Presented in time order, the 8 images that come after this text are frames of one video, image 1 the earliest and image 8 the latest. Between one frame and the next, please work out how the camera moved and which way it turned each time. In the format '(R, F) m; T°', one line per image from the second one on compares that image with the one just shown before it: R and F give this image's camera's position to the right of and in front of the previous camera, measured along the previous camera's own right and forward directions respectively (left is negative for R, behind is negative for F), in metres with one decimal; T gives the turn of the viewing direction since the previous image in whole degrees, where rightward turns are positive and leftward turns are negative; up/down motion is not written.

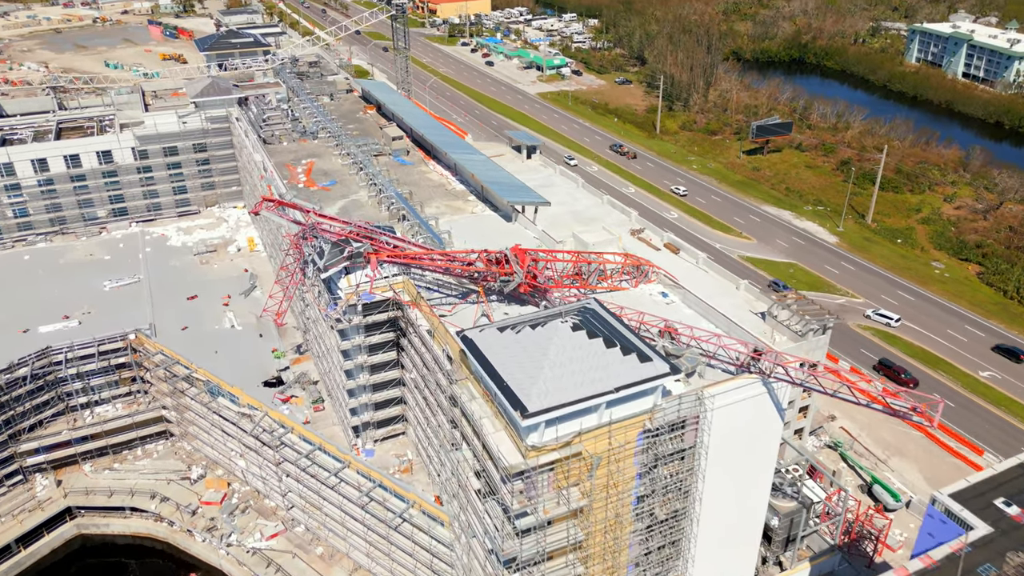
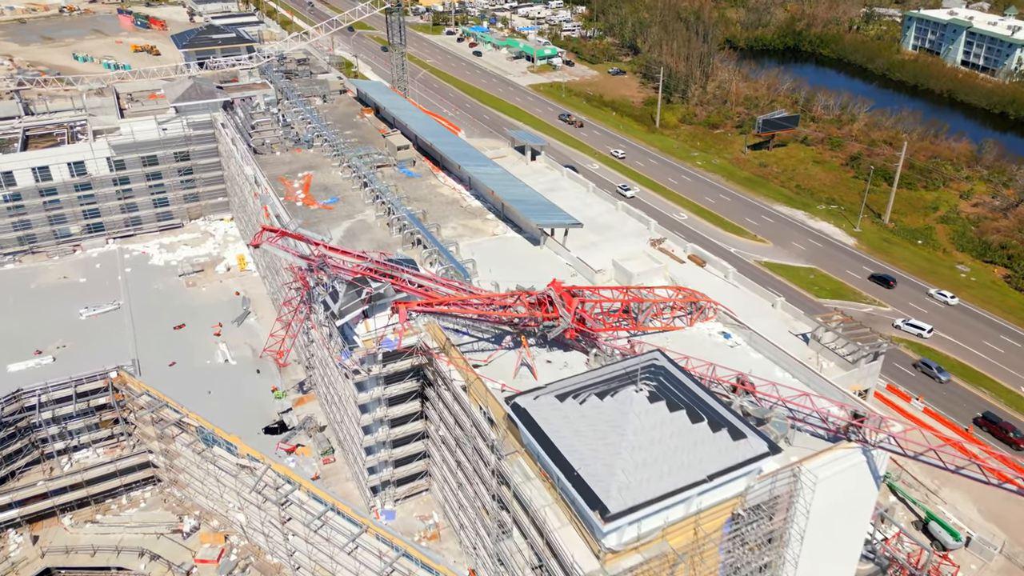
(-3.0, +5.4) m; +1°
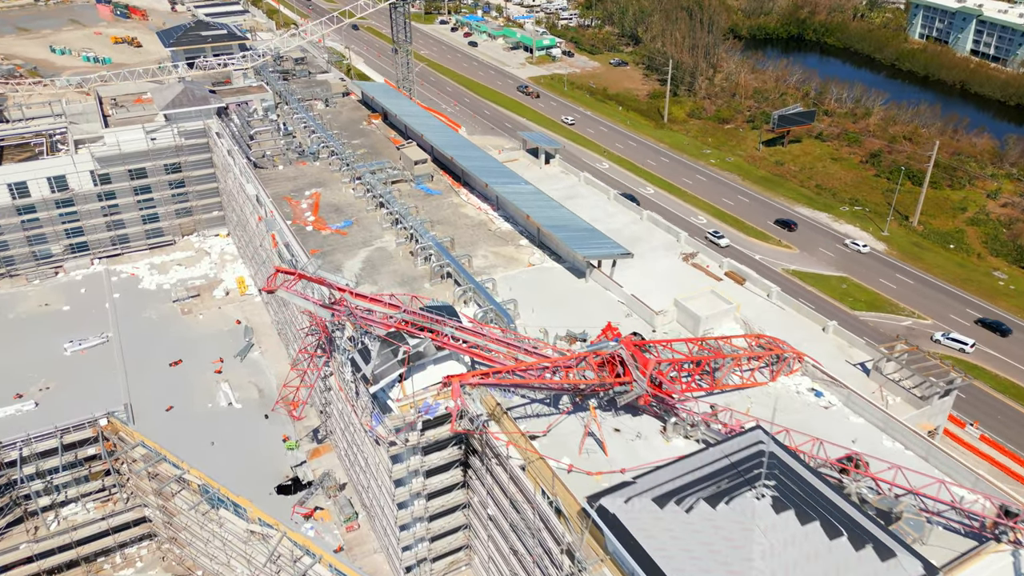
(-3.0, +5.3) m; +1°
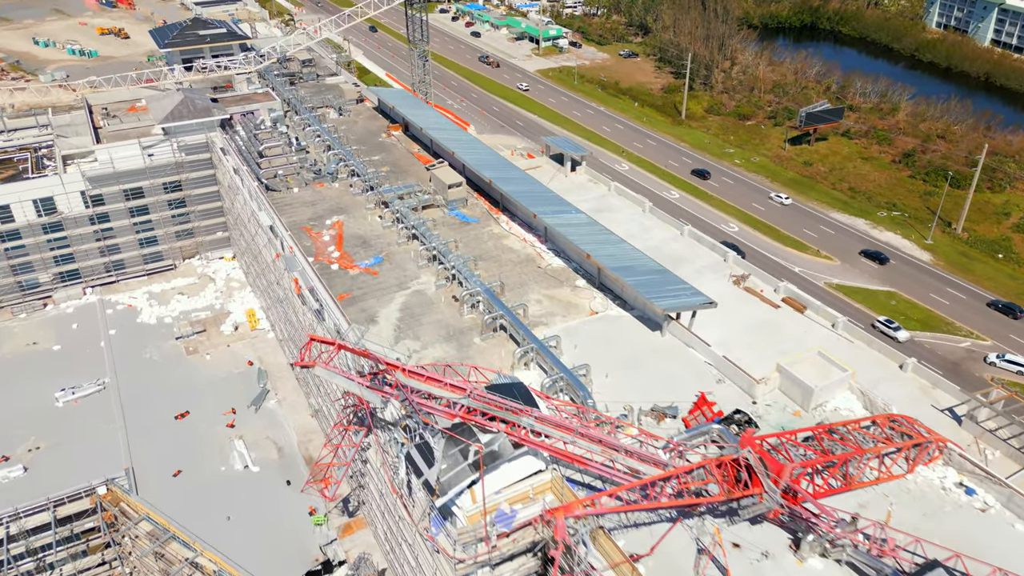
(-3.4, +5.8) m; +1°
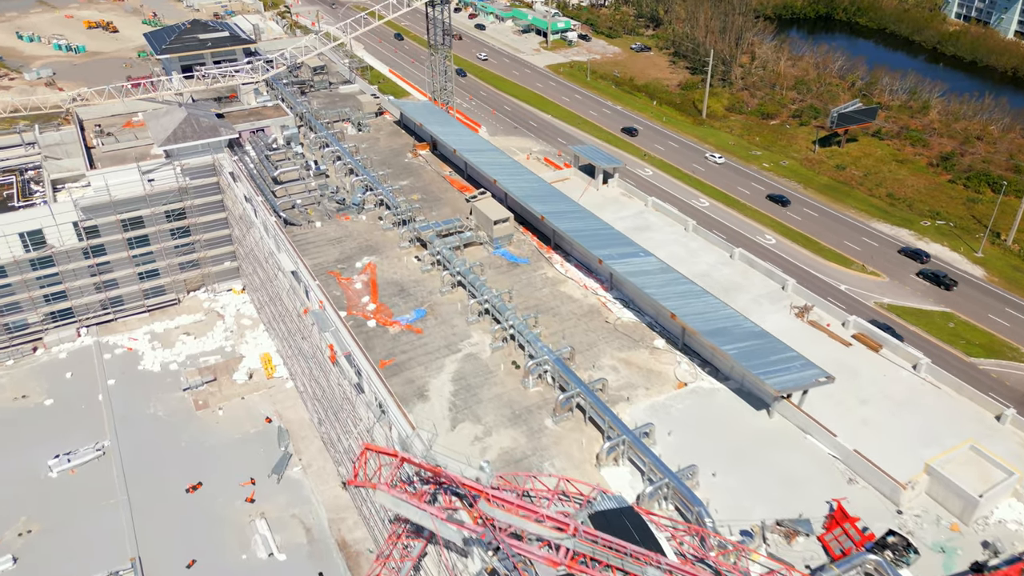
(-3.4, +5.7) m; +1°
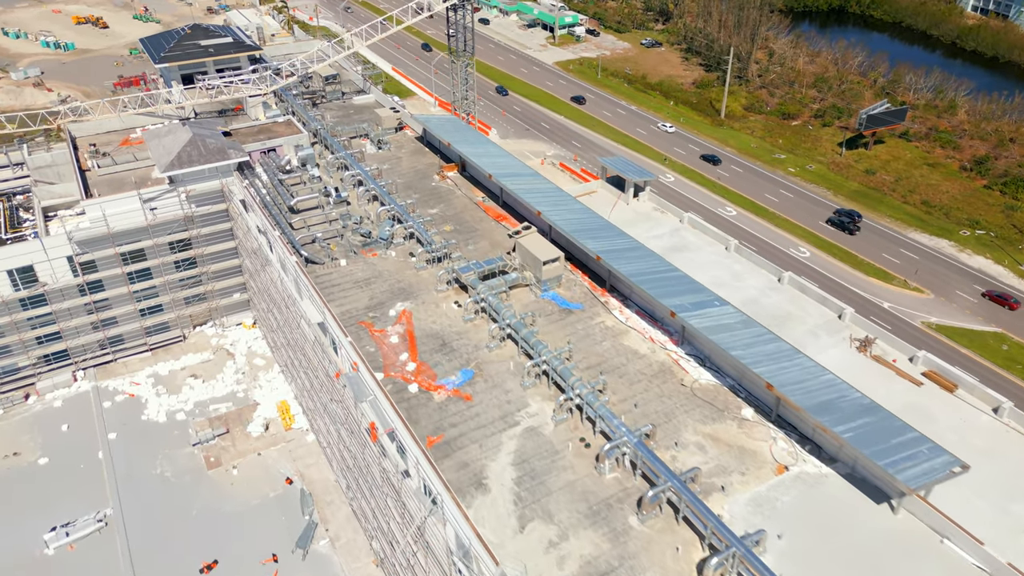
(-2.8, +4.7) m; 0°
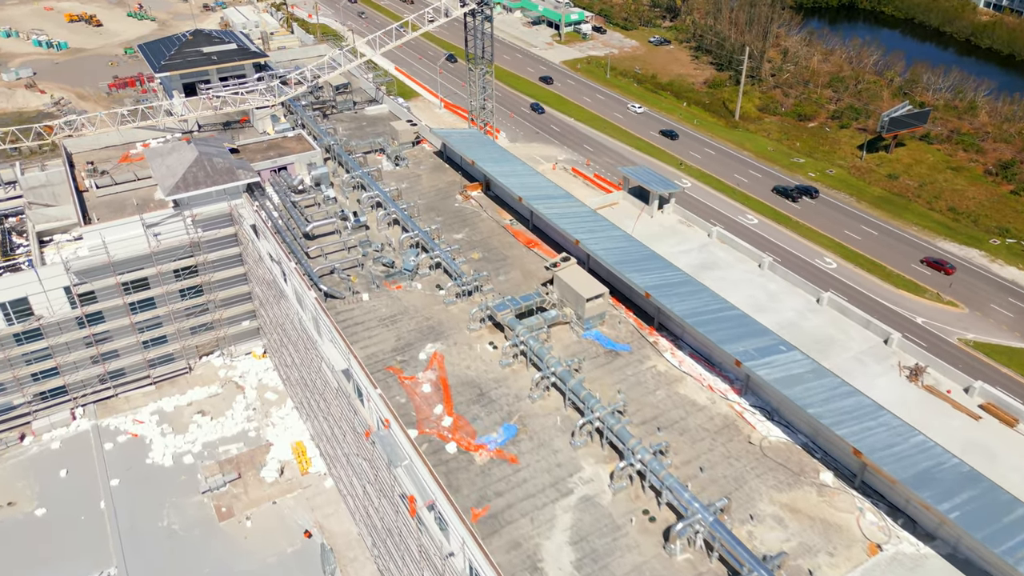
(-2.0, +3.2) m; 0°
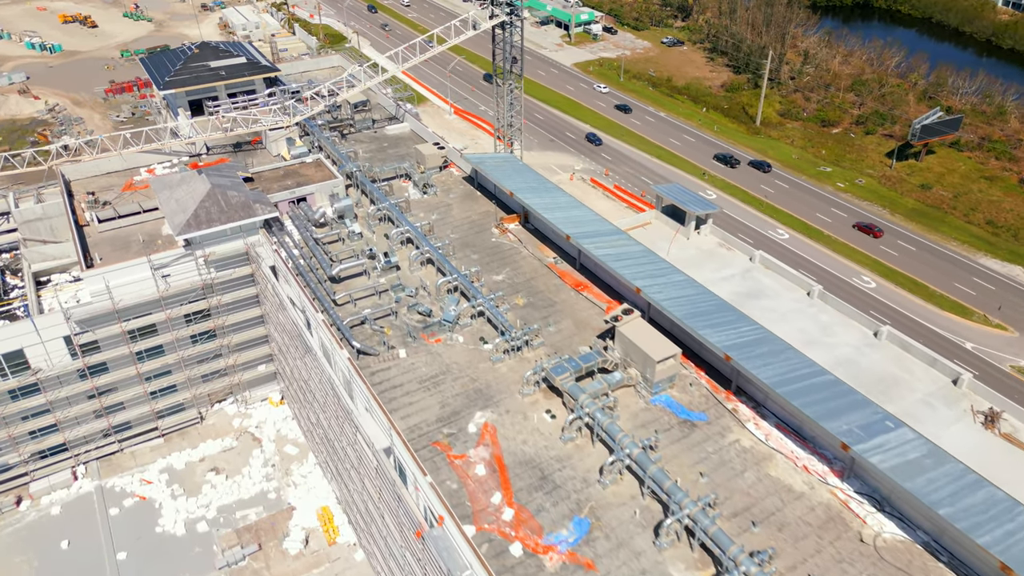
(-2.5, +4.0) m; 0°
